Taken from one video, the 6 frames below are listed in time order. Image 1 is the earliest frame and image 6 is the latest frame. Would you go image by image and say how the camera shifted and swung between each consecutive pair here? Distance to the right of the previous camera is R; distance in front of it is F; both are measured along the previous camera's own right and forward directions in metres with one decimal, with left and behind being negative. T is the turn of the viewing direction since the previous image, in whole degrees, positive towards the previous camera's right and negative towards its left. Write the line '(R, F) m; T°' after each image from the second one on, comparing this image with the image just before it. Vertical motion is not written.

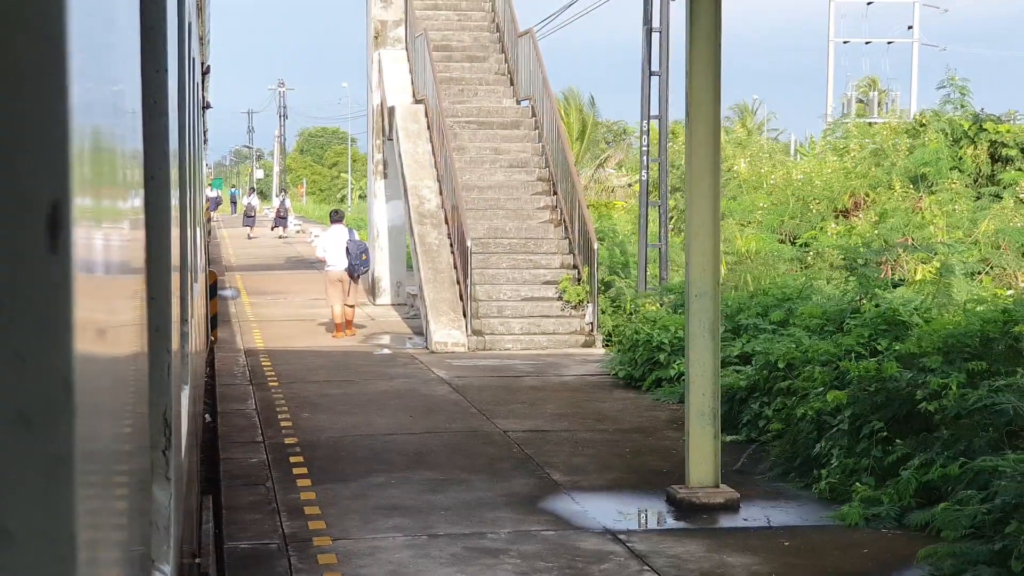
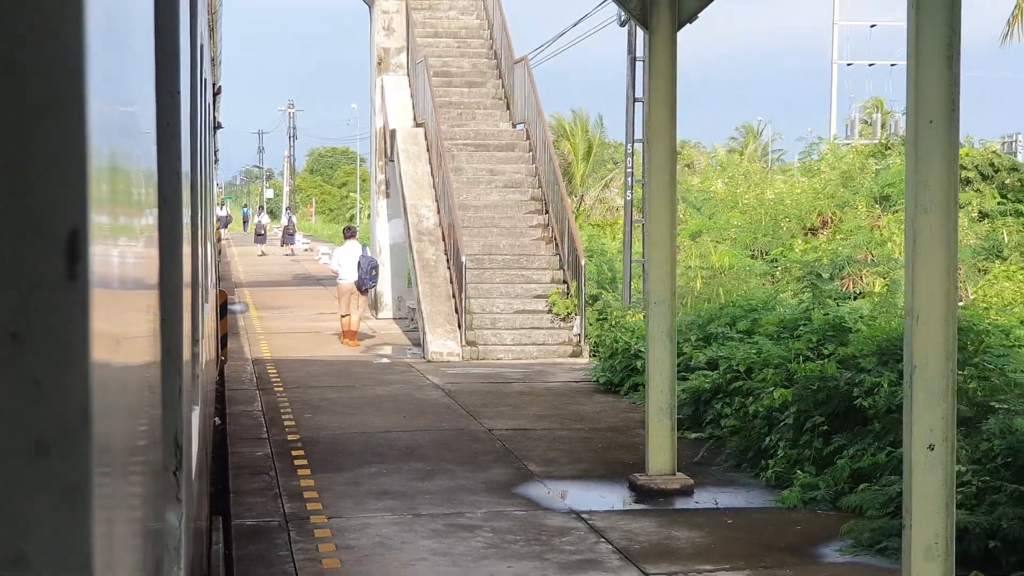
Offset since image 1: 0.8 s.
(+0.1, -0.8) m; 0°
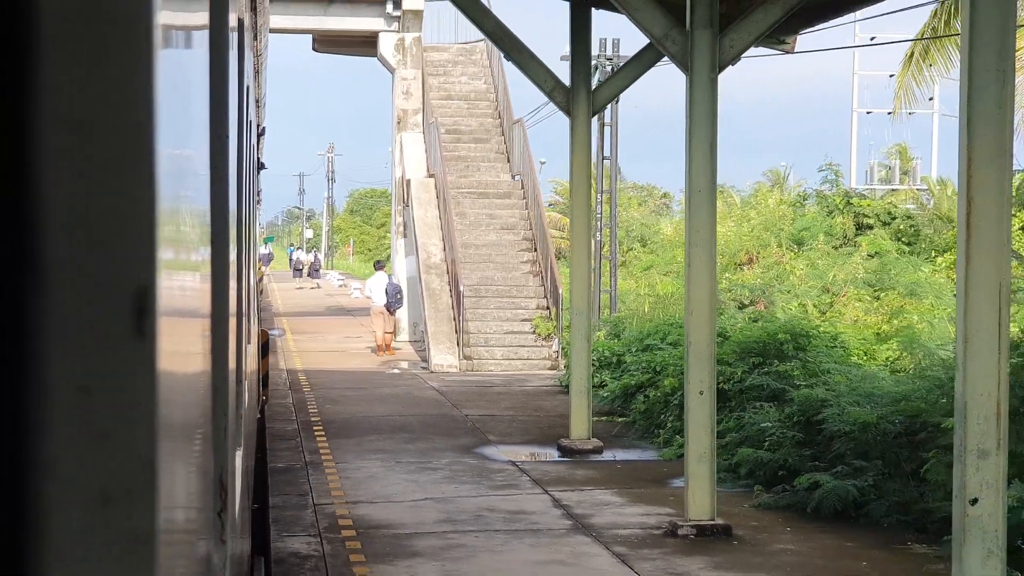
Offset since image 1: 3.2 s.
(+0.5, -2.9) m; -1°
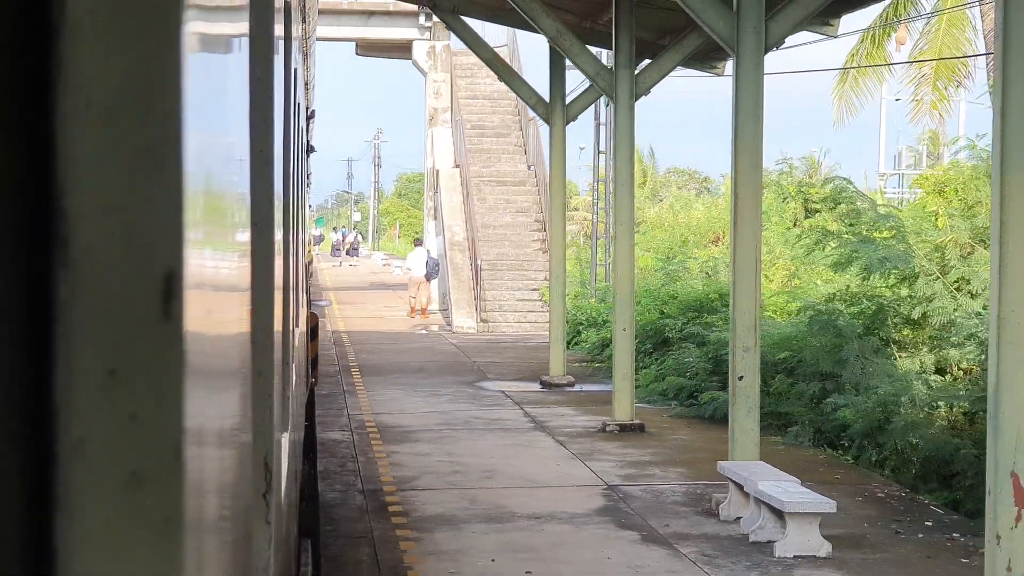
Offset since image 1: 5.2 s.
(+0.4, -3.0) m; -2°
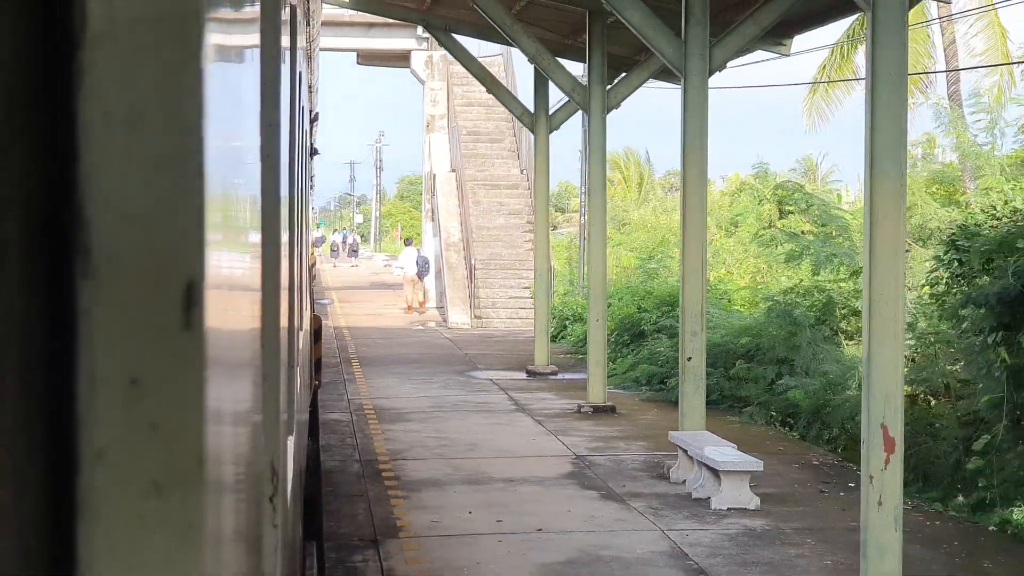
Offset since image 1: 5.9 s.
(+0.1, -1.1) m; 0°
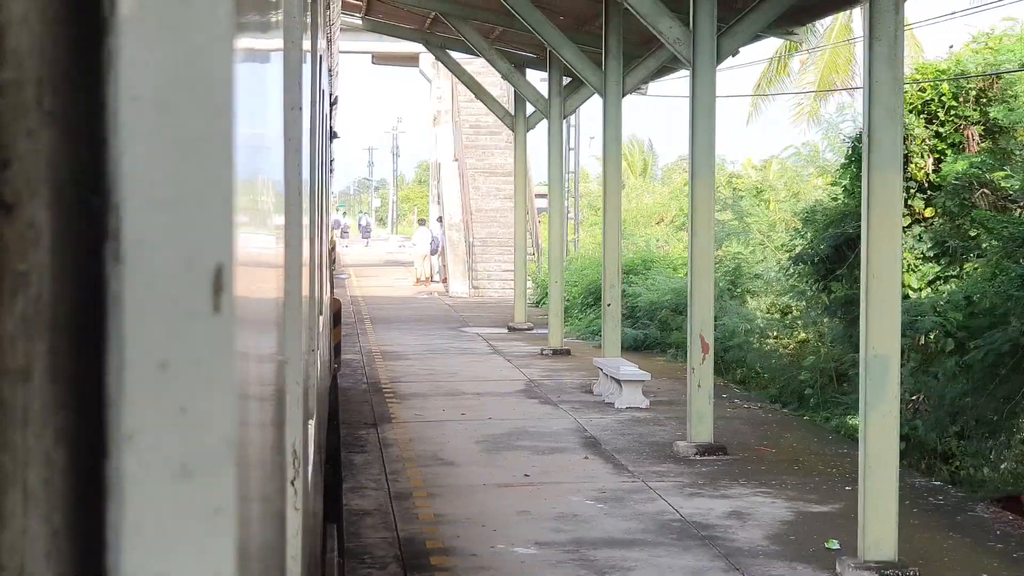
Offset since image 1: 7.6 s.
(+0.4, -3.1) m; -1°
